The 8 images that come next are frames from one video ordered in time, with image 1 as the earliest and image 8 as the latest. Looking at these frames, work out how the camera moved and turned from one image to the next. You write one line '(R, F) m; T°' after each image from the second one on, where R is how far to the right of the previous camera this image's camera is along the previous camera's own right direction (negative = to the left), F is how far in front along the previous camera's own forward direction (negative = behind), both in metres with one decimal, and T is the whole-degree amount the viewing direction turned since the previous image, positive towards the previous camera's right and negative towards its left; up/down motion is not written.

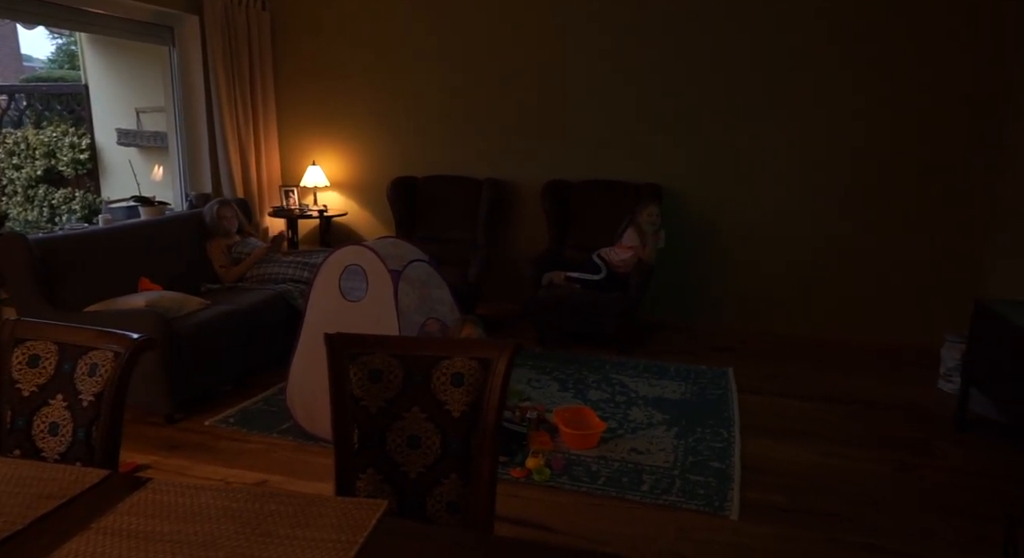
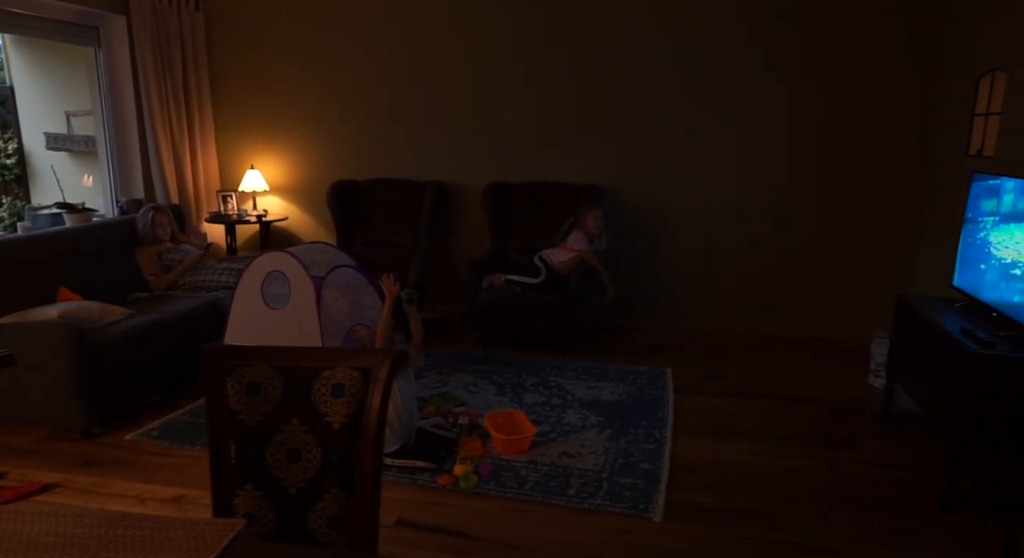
(+0.2, 0.0) m; +3°
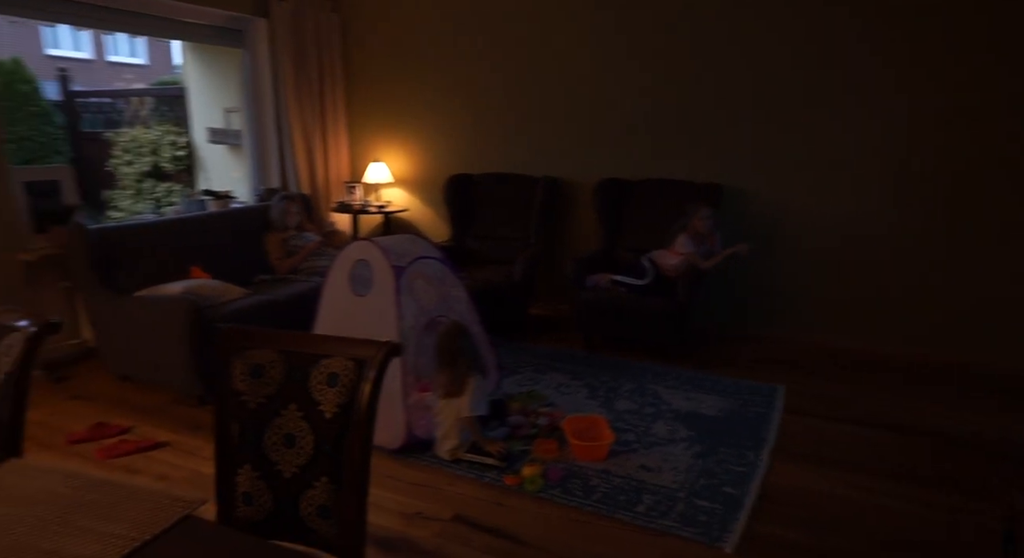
(+0.3, +0.1) m; -13°
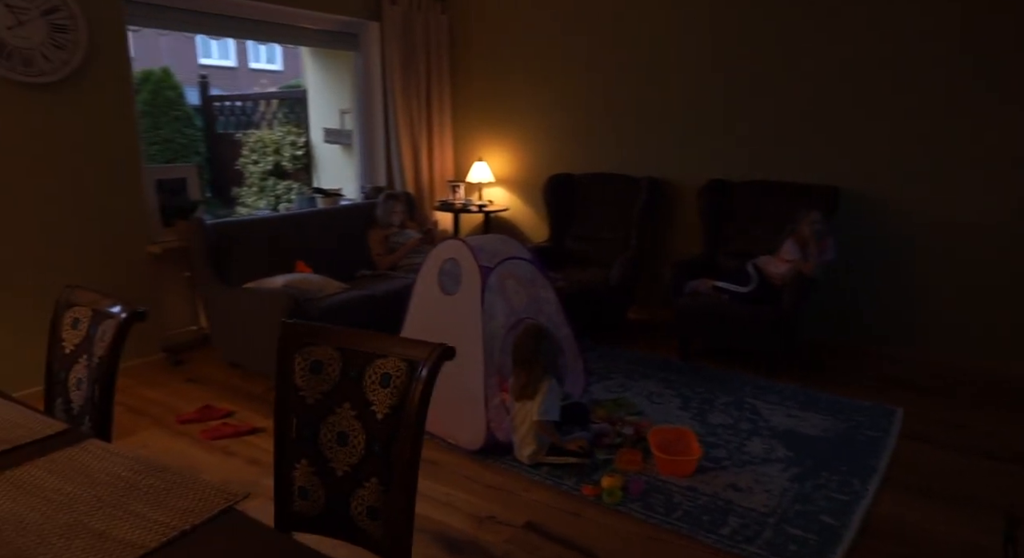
(+0.1, +0.1) m; -9°
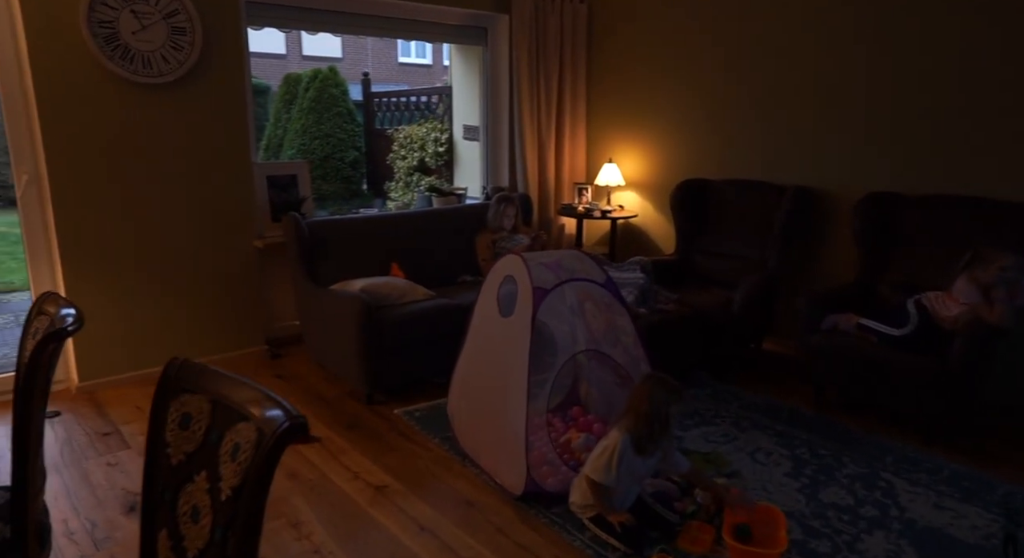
(+0.4, +0.4) m; -15°
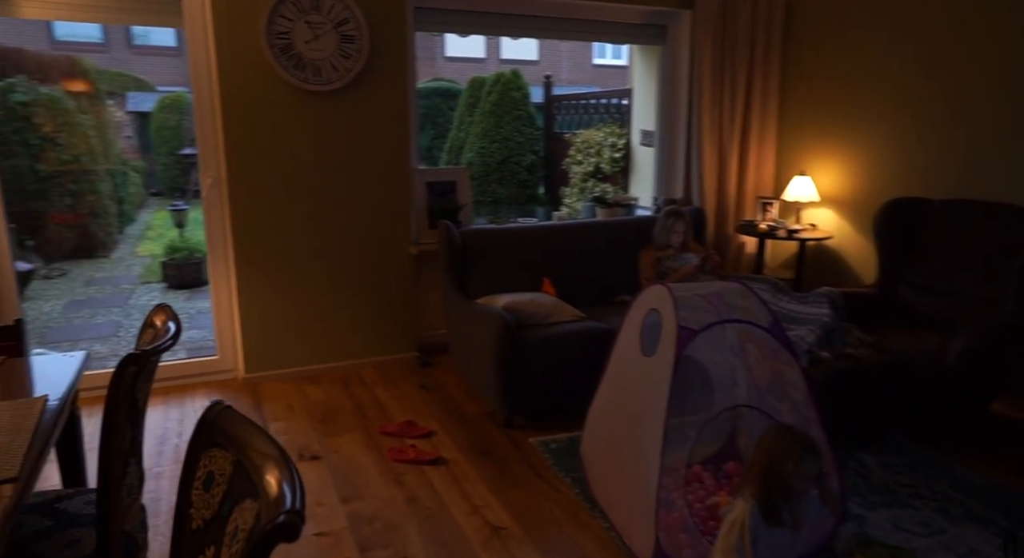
(+0.1, +0.3) m; -16°
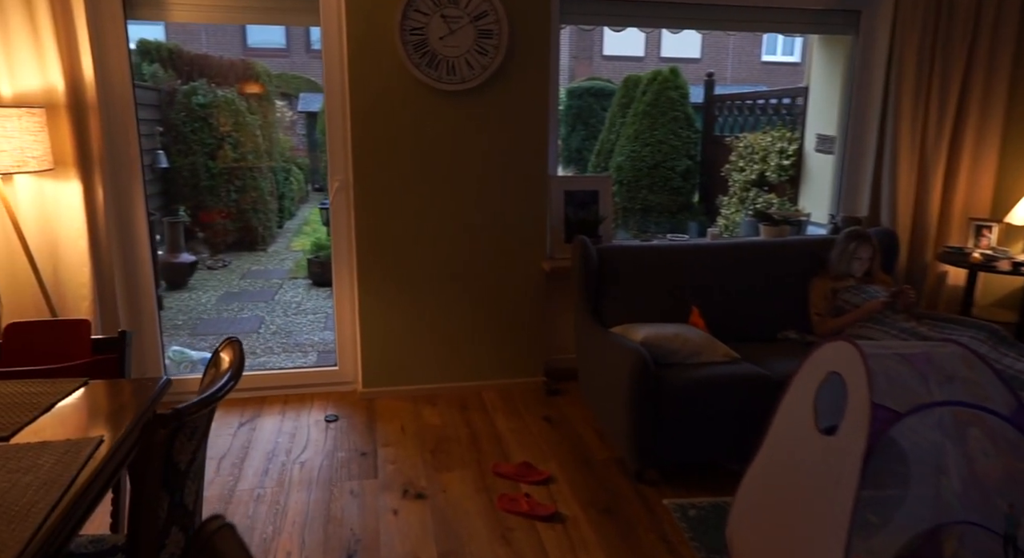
(0.0, +0.4) m; -12°
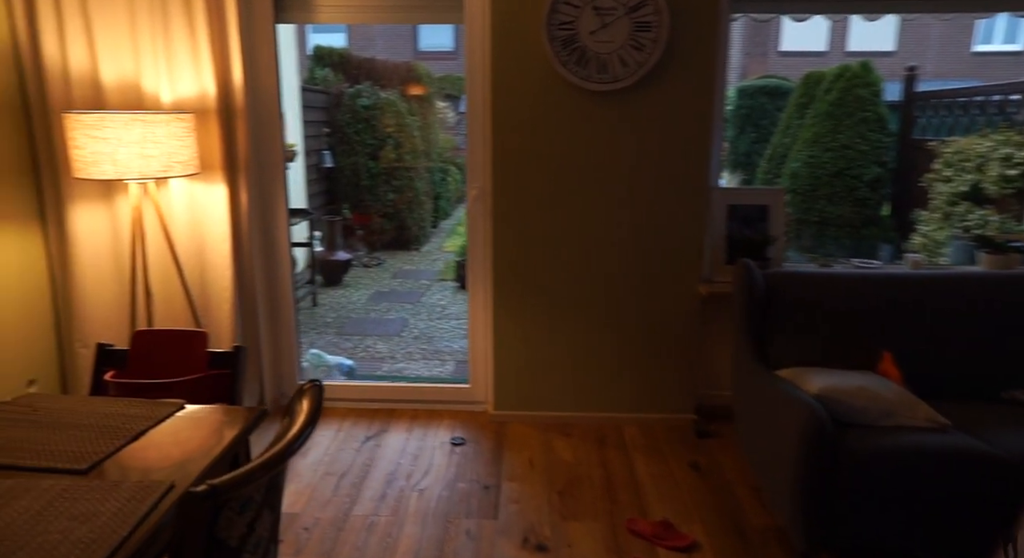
(0.0, +0.3) m; -13°
